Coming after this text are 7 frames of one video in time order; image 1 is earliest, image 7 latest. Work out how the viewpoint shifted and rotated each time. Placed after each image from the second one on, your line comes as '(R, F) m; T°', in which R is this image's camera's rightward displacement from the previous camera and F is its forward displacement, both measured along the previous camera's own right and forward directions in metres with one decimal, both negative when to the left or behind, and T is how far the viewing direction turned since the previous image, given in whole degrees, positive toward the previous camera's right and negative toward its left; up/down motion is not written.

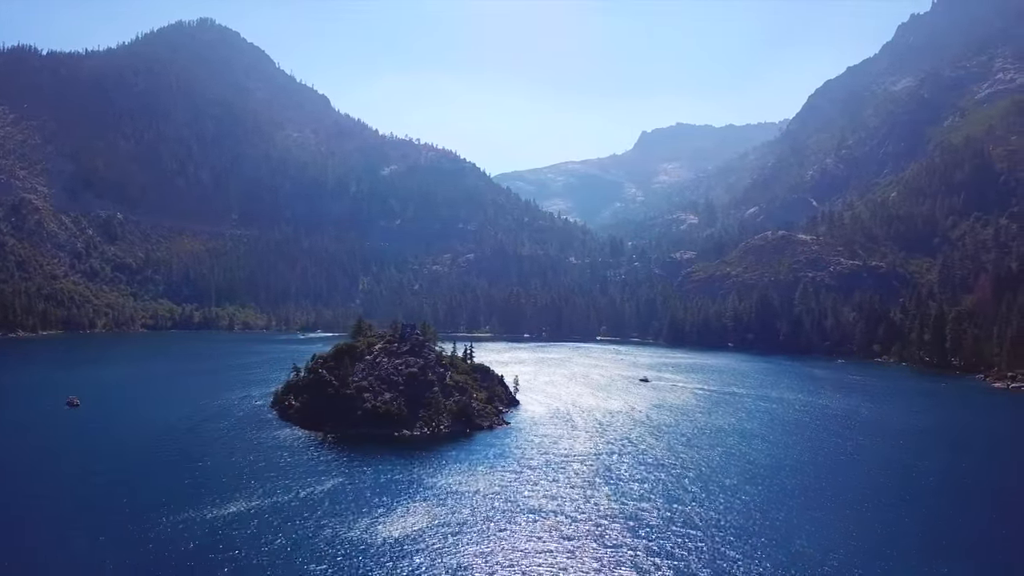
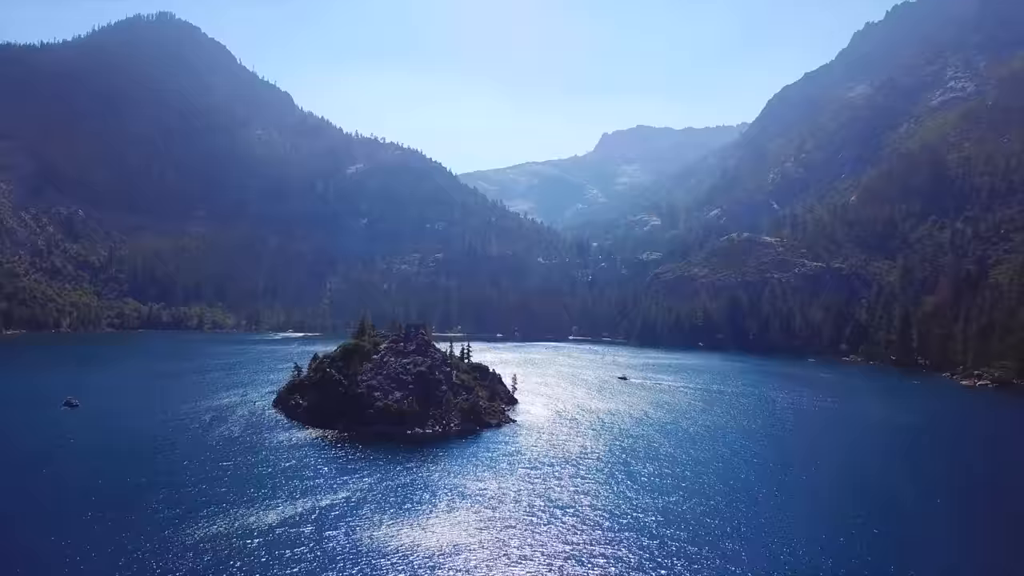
(-3.3, -0.9) m; +3°
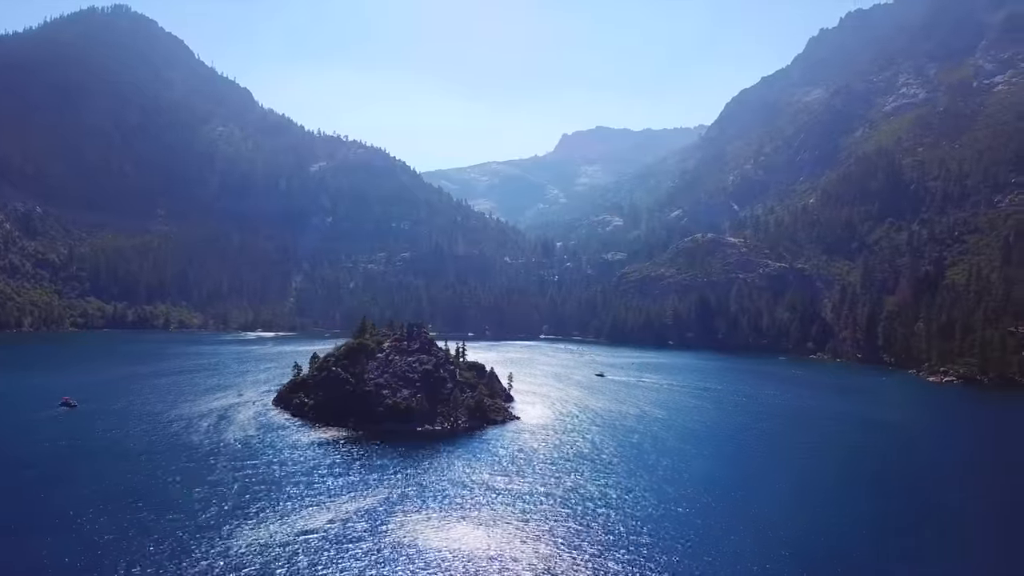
(-3.2, -0.9) m; +3°
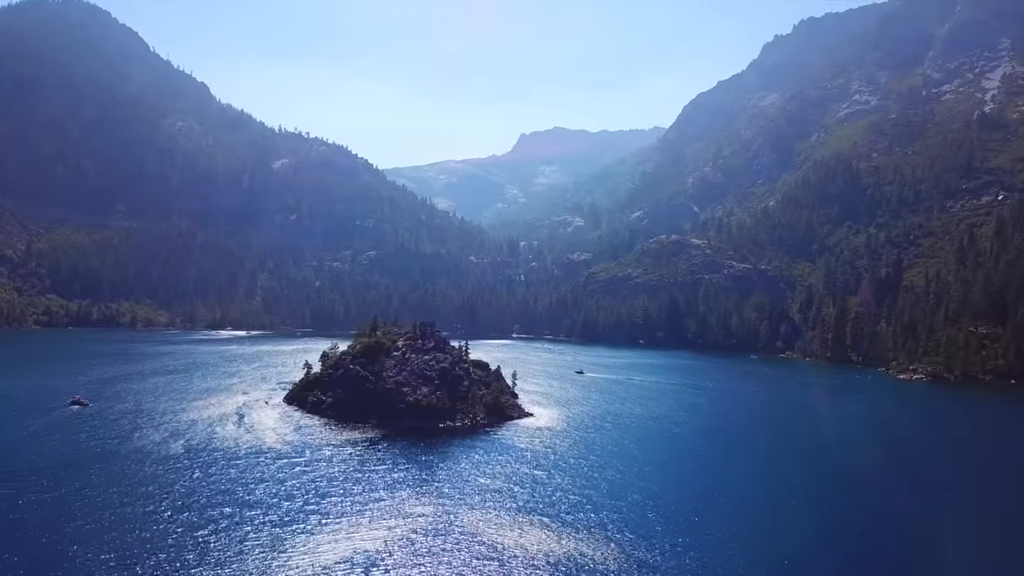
(-4.3, -1.3) m; +3°
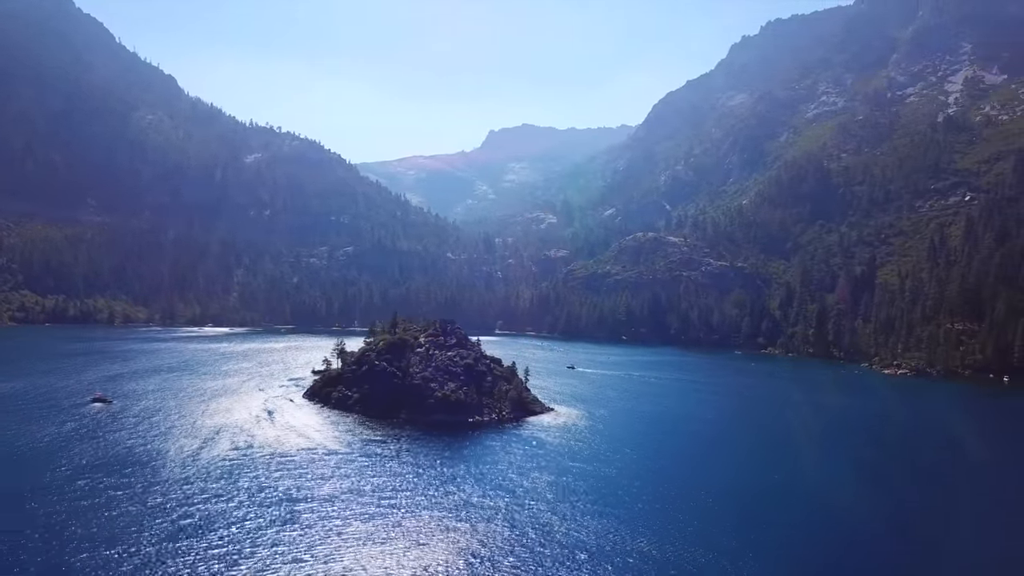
(-4.1, -1.0) m; +2°
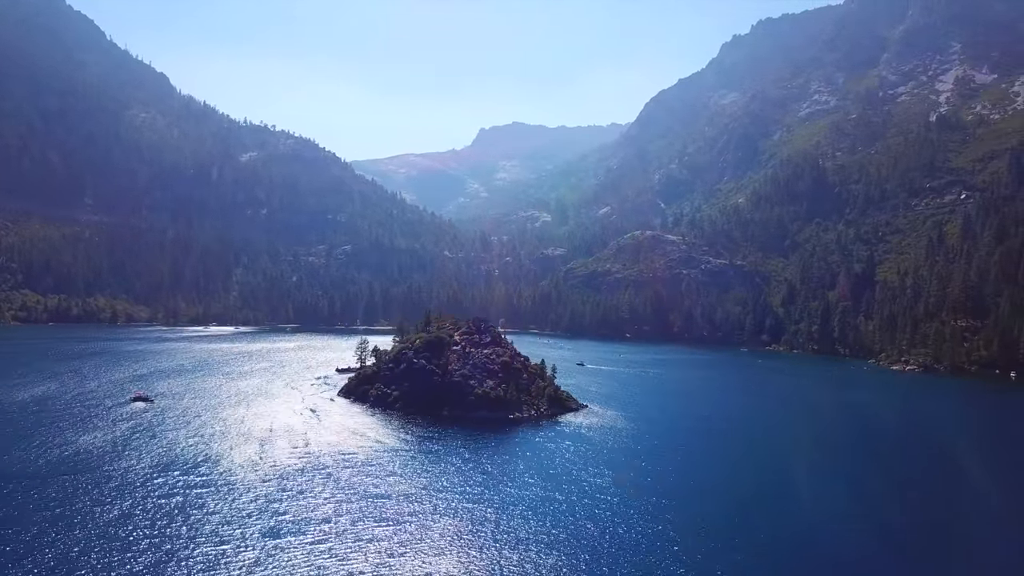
(-3.5, -0.9) m; +1°
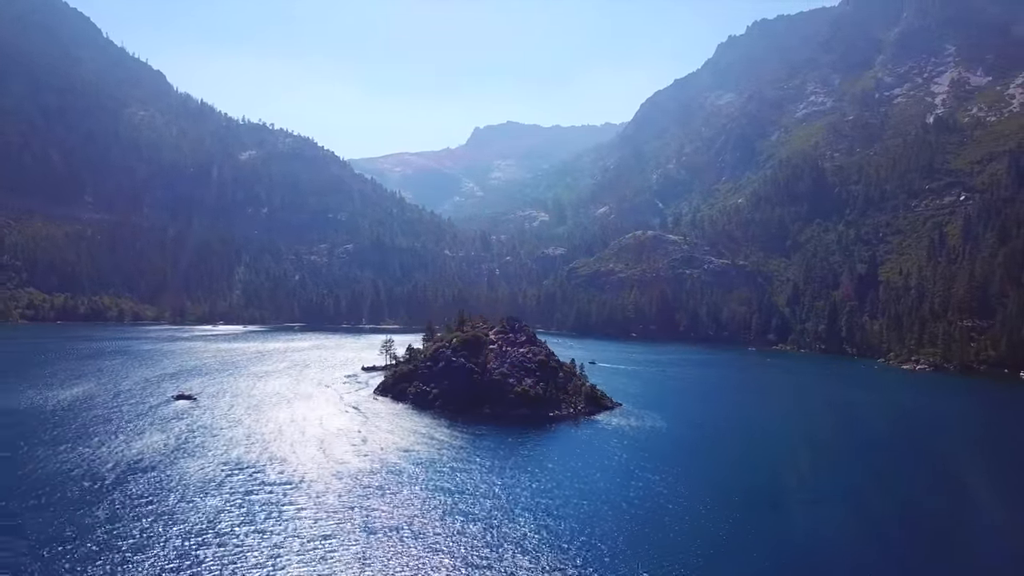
(-3.3, -1.0) m; +1°
